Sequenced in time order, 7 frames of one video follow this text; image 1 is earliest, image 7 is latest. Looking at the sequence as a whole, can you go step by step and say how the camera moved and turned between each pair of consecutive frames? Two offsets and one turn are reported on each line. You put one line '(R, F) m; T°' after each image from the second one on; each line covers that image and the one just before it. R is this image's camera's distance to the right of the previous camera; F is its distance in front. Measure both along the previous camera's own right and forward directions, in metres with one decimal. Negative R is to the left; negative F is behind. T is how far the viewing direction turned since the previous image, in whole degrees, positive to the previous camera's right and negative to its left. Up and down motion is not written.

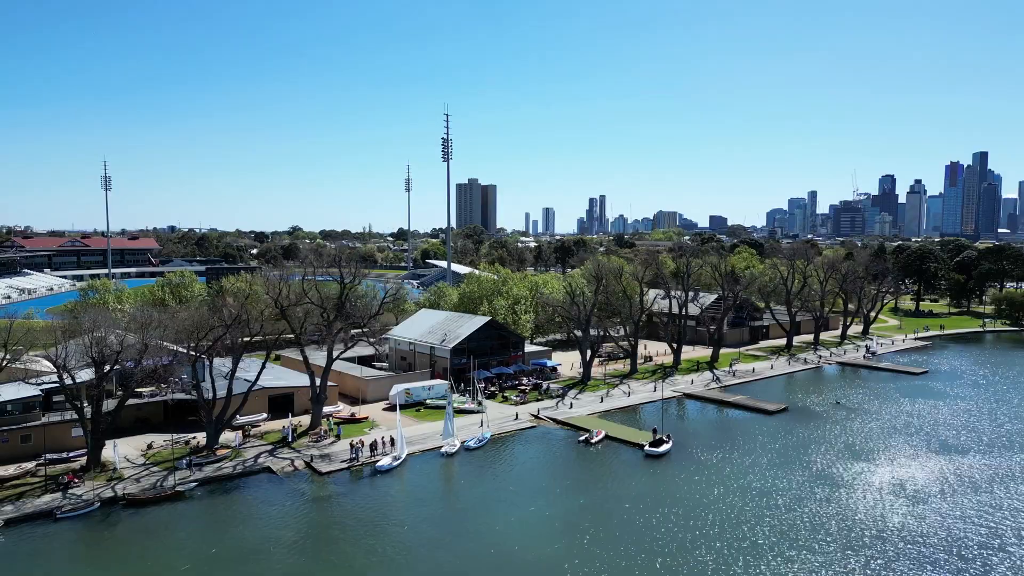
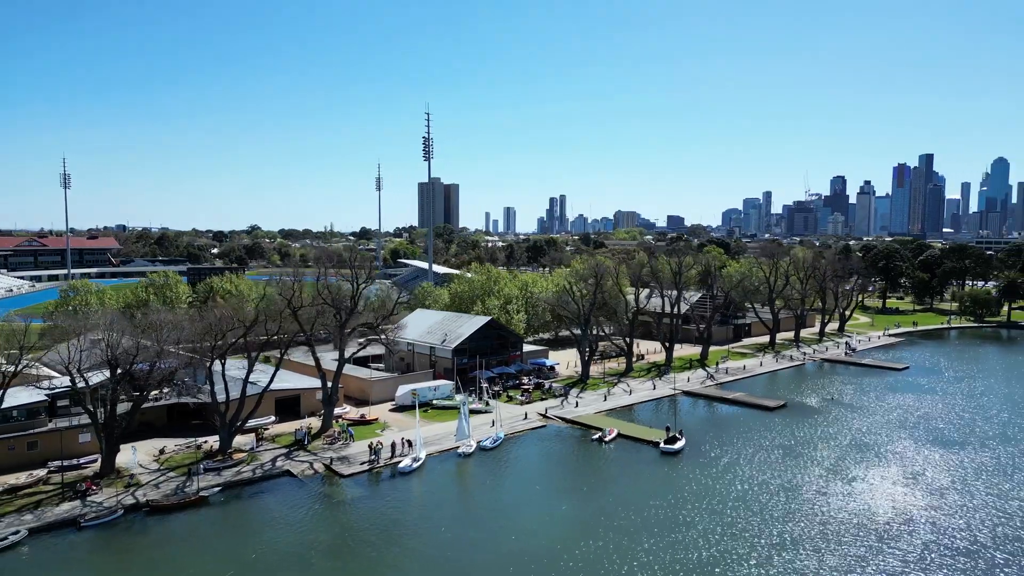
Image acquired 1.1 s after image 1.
(-2.9, +0.1) m; +3°
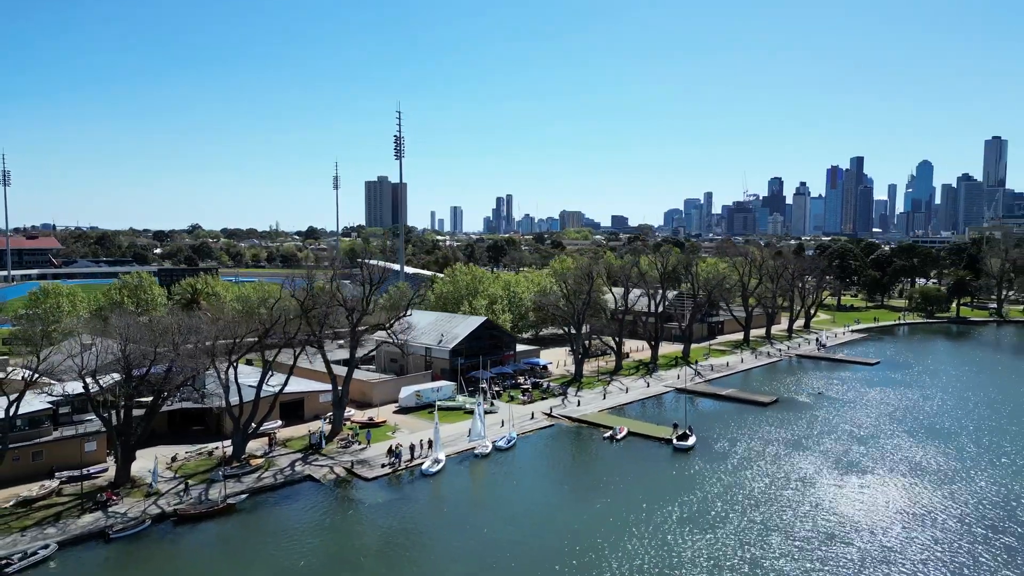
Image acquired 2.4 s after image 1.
(-3.5, +0.1) m; +4°
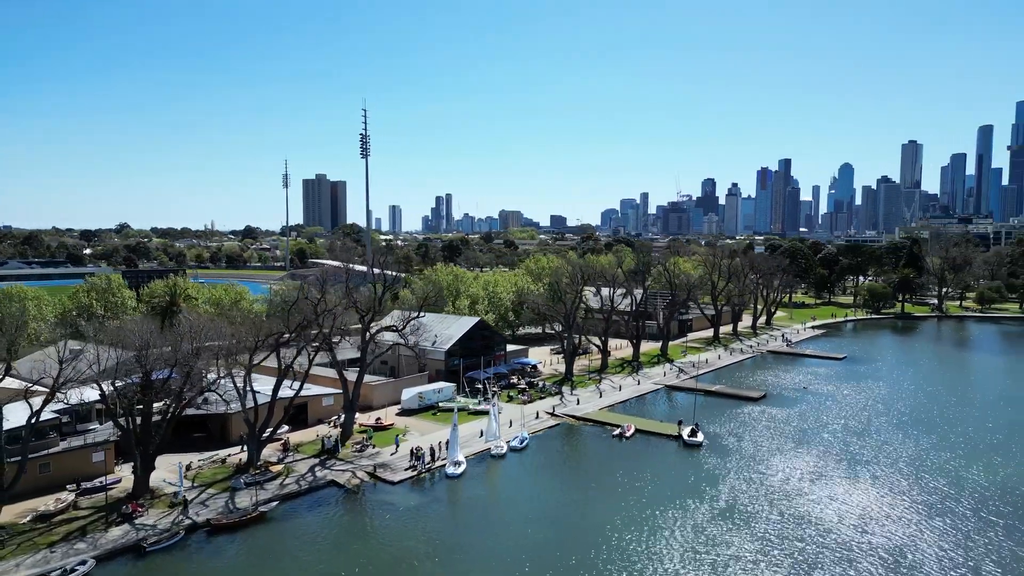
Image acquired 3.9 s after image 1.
(-3.8, +0.1) m; +4°
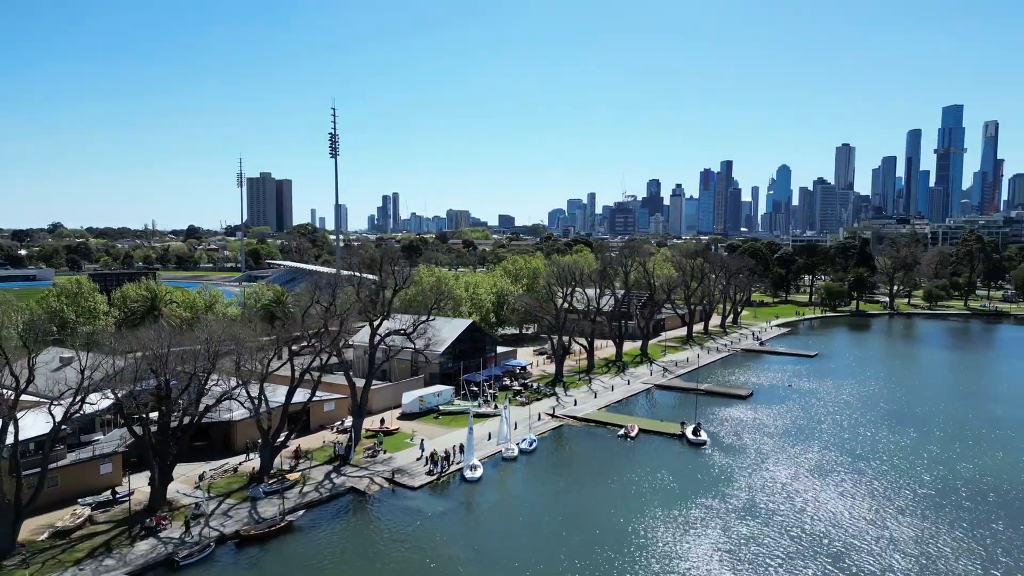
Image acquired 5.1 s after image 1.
(-3.2, 0.0) m; +4°
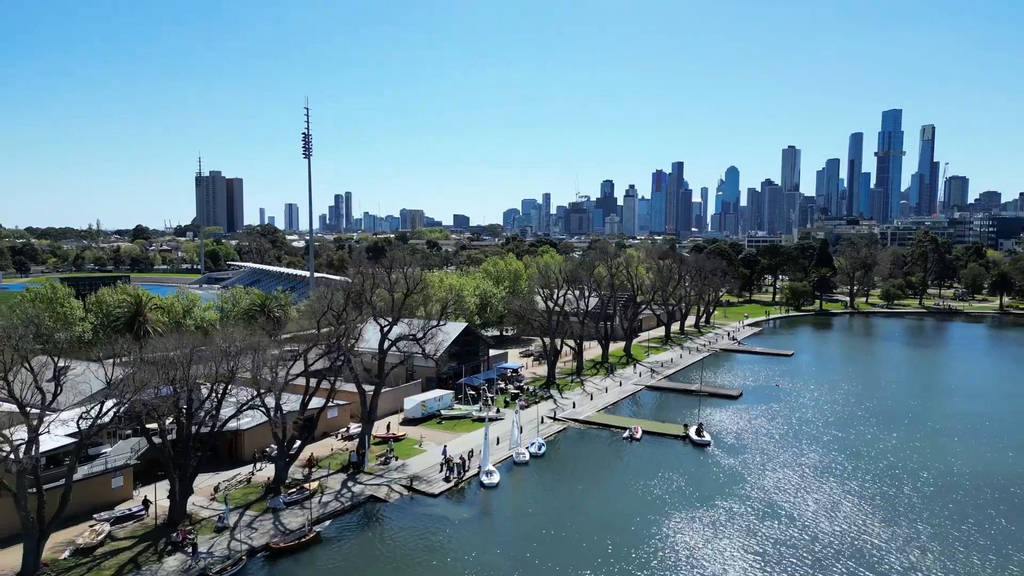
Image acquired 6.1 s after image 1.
(-2.9, 0.0) m; +3°
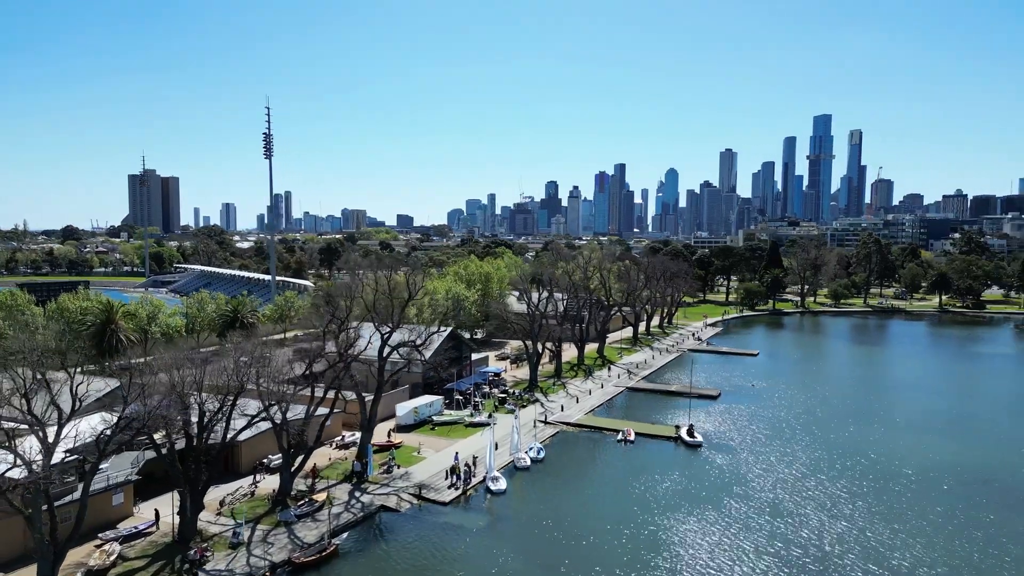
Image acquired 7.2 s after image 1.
(-2.8, -0.1) m; +4°
